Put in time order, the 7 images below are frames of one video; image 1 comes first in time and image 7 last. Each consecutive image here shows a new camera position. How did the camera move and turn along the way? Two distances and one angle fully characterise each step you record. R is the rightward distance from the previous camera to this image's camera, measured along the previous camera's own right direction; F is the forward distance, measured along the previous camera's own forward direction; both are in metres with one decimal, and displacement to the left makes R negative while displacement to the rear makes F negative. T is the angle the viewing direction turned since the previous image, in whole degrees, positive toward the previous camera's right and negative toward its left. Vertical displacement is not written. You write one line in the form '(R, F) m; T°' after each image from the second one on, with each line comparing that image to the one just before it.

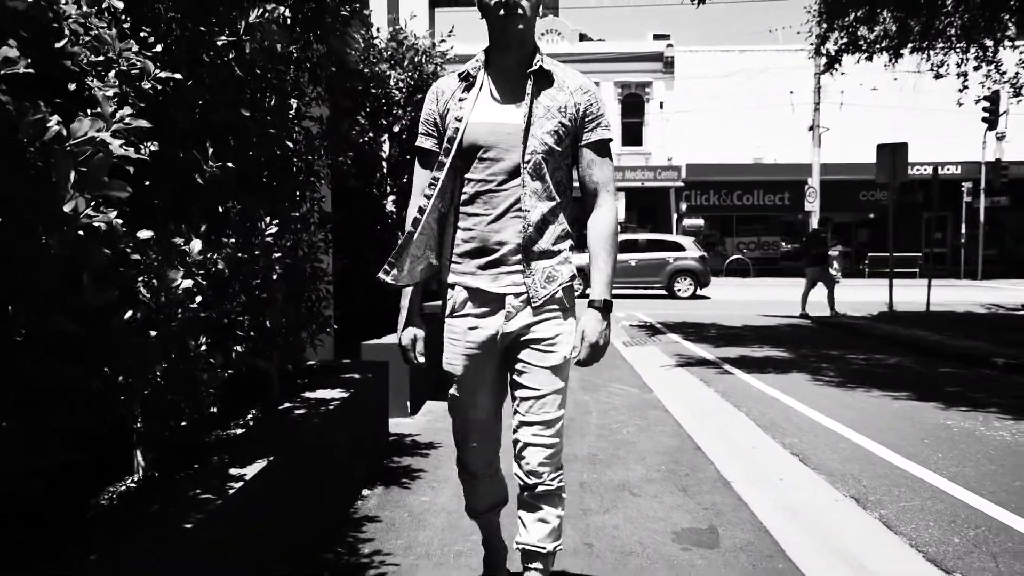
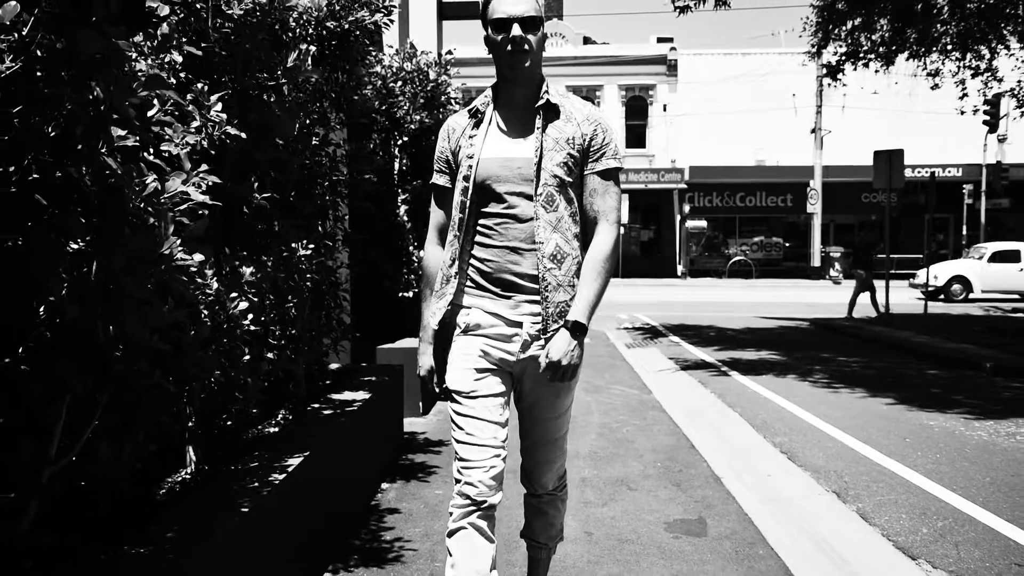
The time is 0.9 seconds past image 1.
(0.0, -0.4) m; 0°
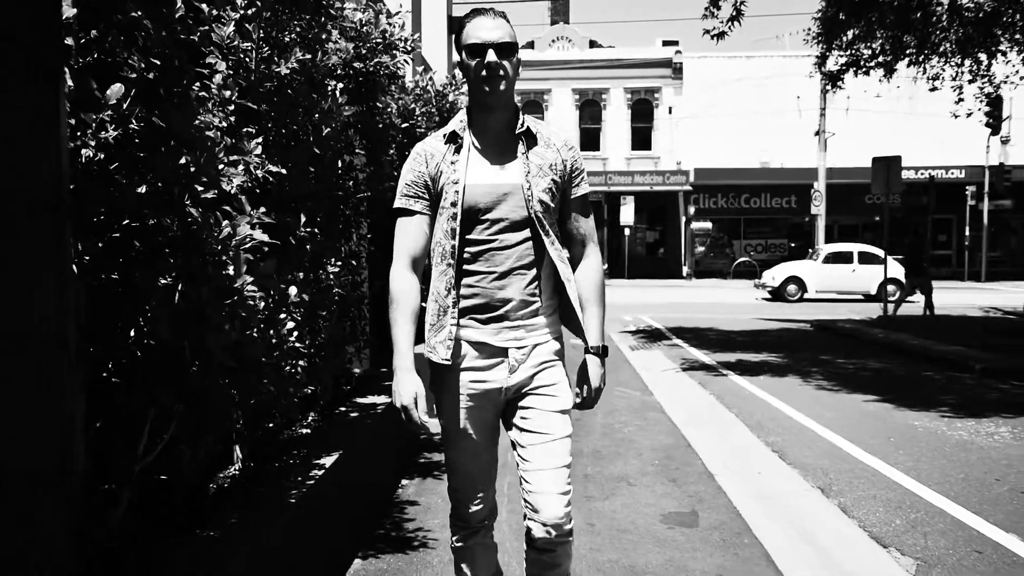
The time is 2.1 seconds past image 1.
(0.0, -0.5) m; 0°
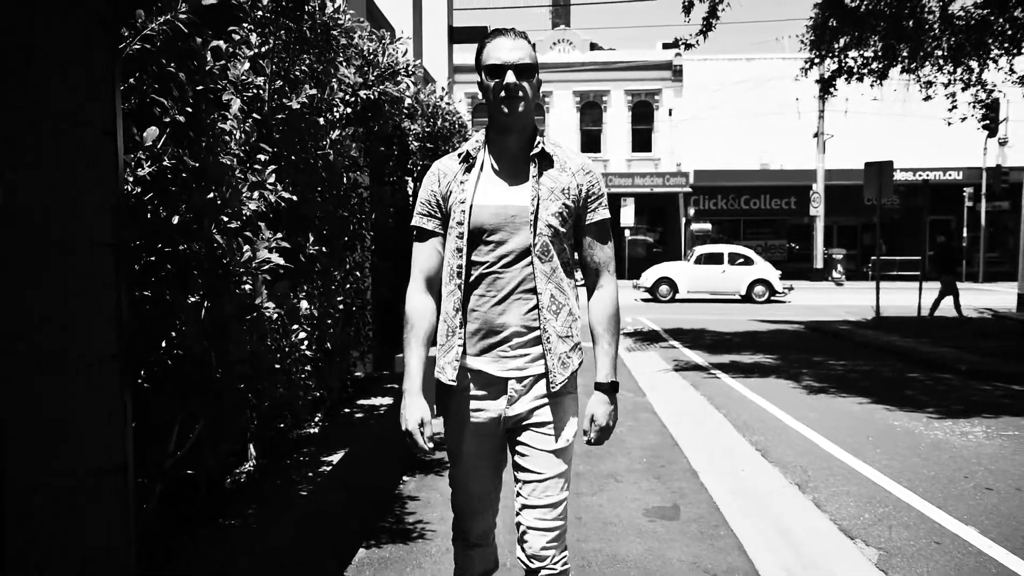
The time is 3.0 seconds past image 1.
(+0.1, -0.4) m; 0°
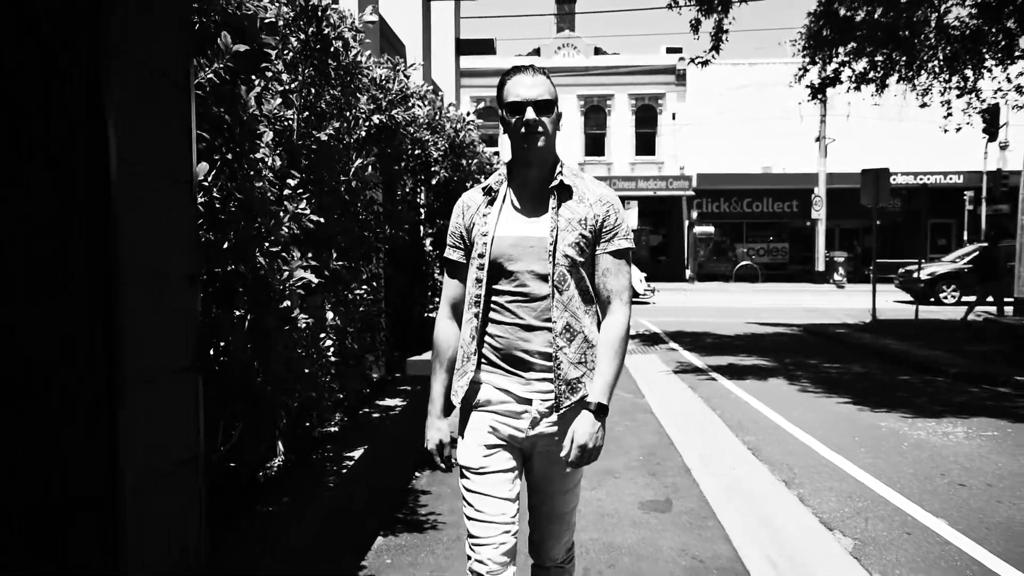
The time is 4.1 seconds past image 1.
(0.0, -0.5) m; 0°
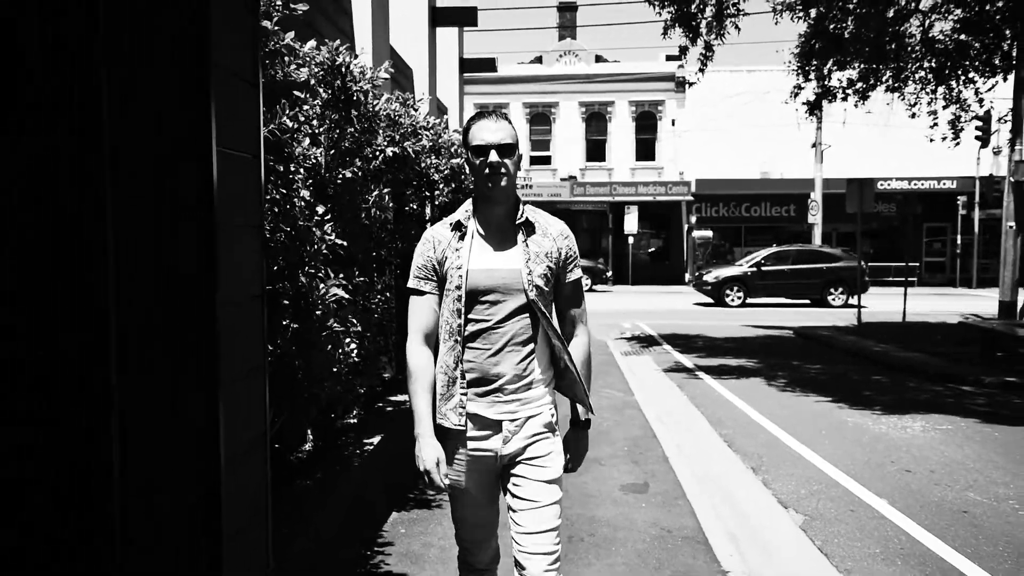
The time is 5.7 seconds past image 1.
(+0.1, -0.9) m; 0°
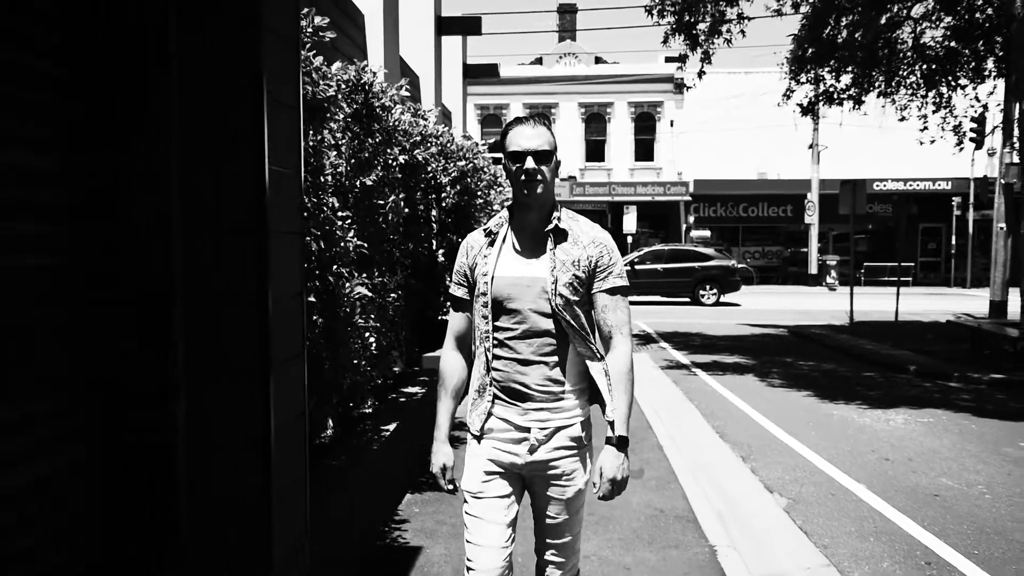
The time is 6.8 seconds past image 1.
(0.0, -0.5) m; 0°
